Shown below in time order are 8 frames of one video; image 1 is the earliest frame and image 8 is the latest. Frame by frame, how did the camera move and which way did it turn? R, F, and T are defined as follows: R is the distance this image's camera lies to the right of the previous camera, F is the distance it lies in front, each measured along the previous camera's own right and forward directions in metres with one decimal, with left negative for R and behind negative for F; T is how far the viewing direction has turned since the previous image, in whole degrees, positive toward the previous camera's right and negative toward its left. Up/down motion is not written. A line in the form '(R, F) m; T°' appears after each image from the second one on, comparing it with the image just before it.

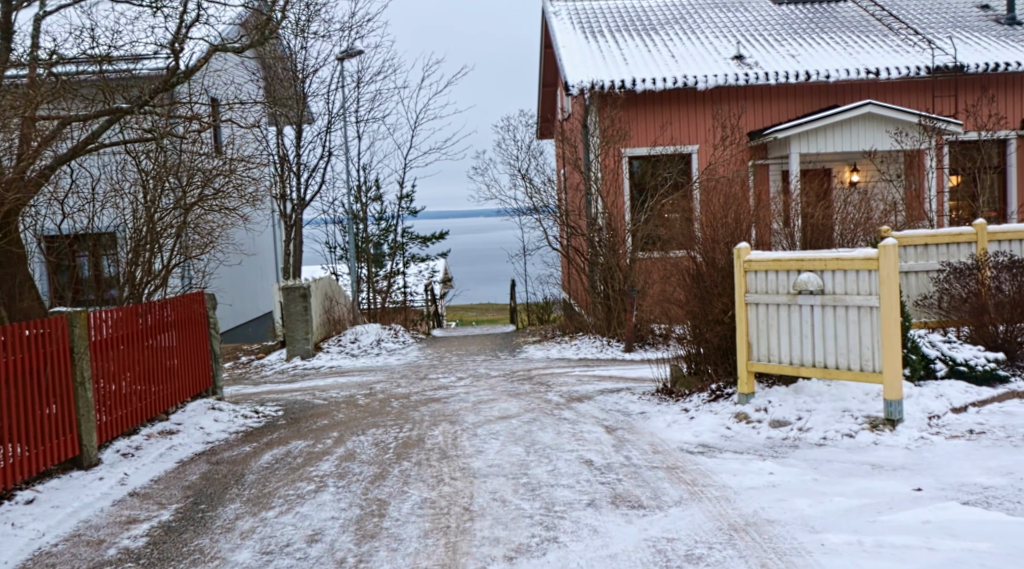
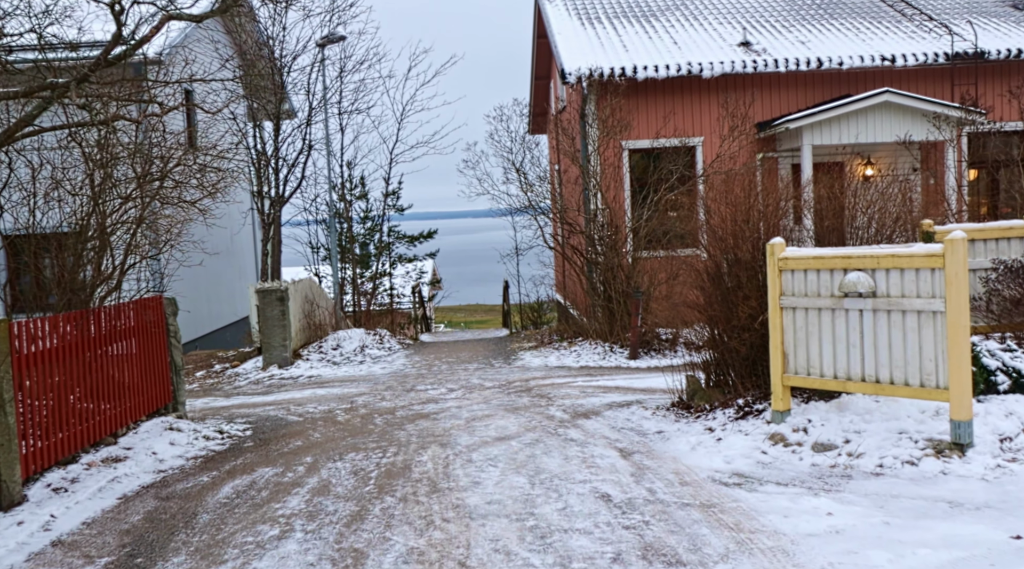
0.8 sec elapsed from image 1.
(-0.1, +1.0) m; +1°
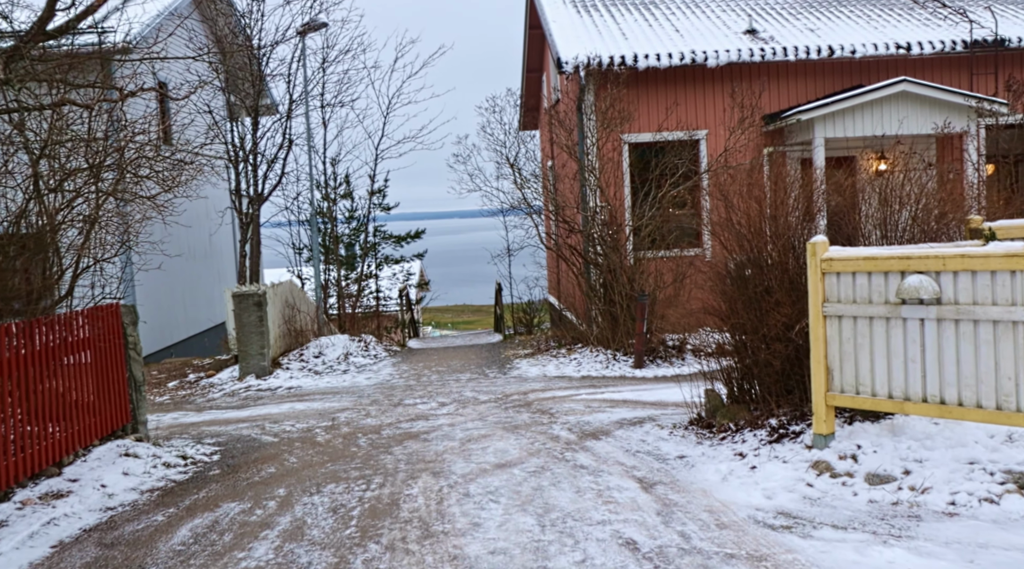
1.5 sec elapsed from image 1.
(-0.1, +0.9) m; +1°
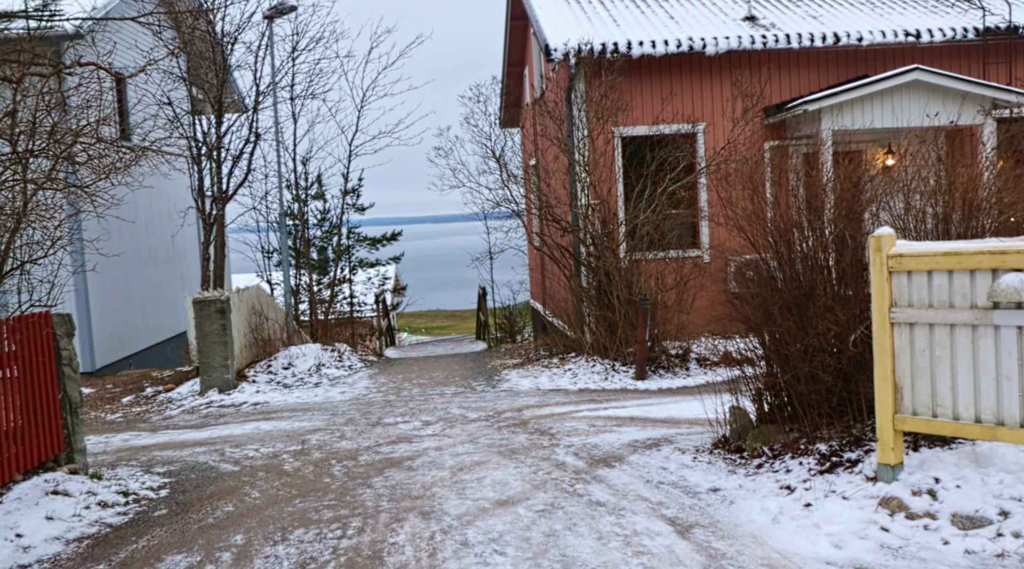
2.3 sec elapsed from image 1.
(-0.2, +1.0) m; +2°
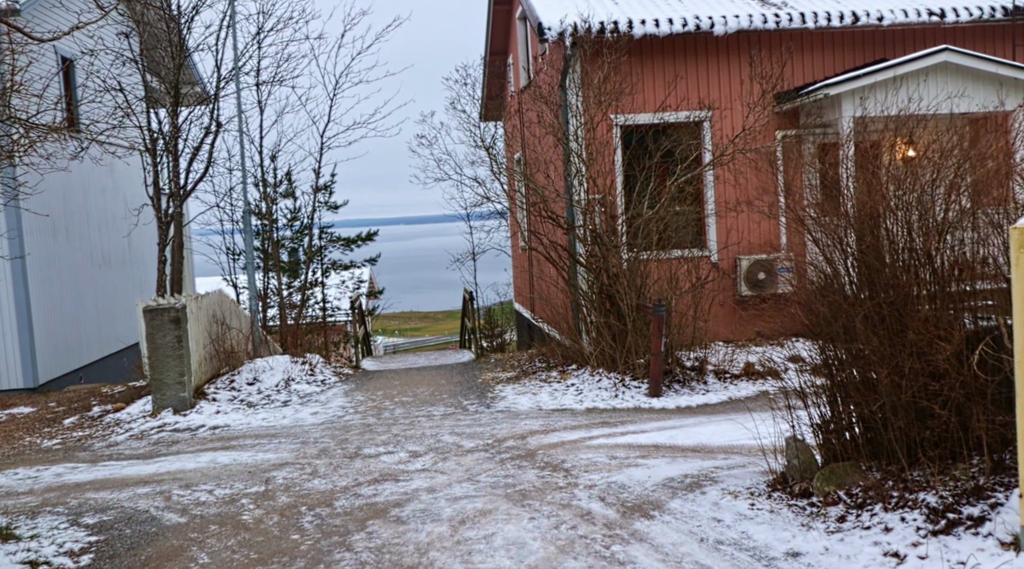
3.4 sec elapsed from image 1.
(-0.2, +1.2) m; +2°
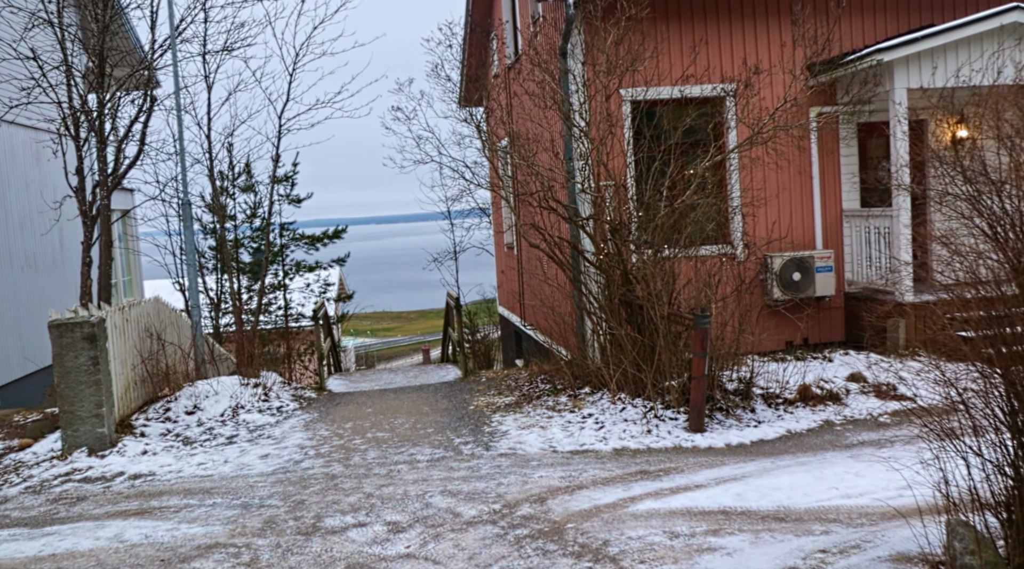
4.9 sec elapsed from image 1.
(-0.2, +1.8) m; +2°
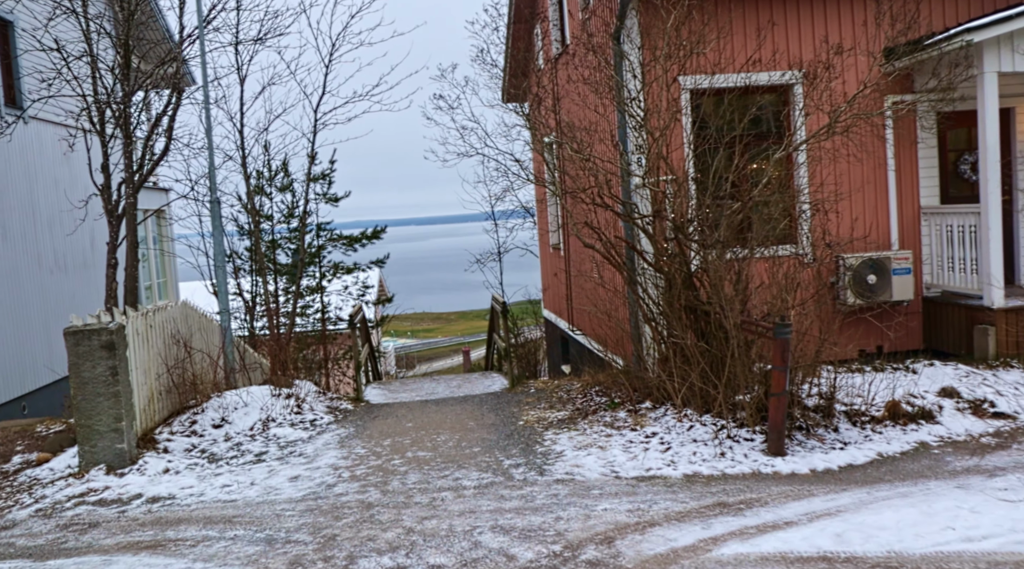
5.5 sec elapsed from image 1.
(-0.1, +0.7) m; -3°
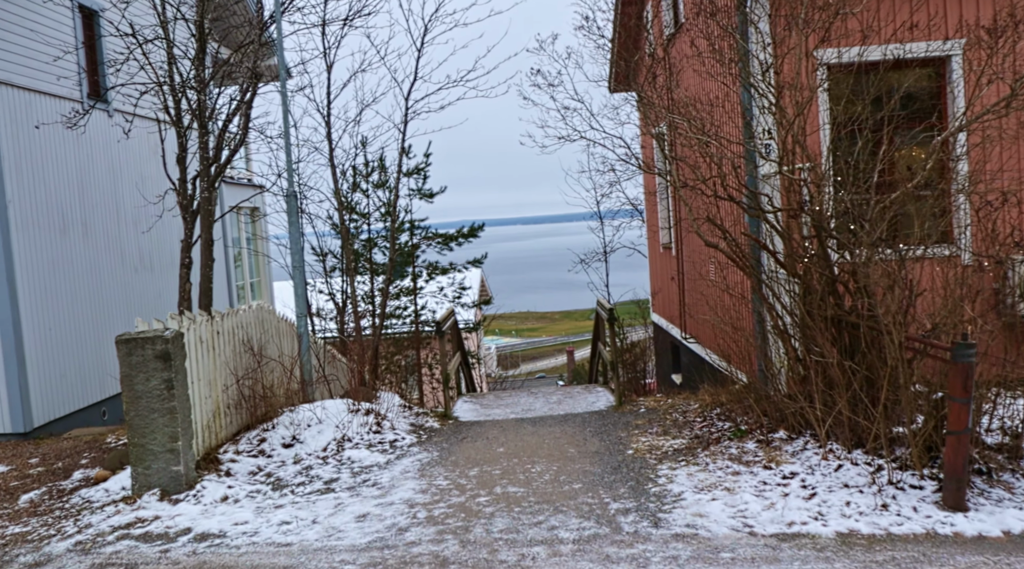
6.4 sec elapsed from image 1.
(0.0, +1.1) m; -7°
